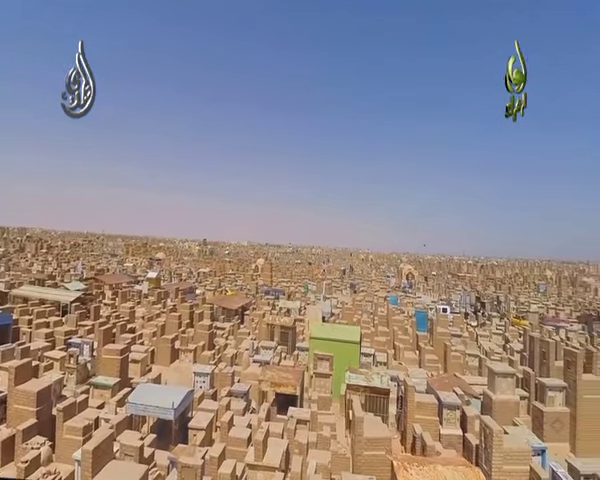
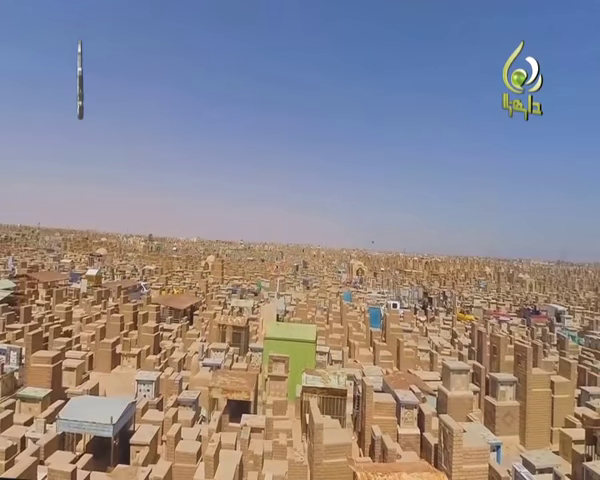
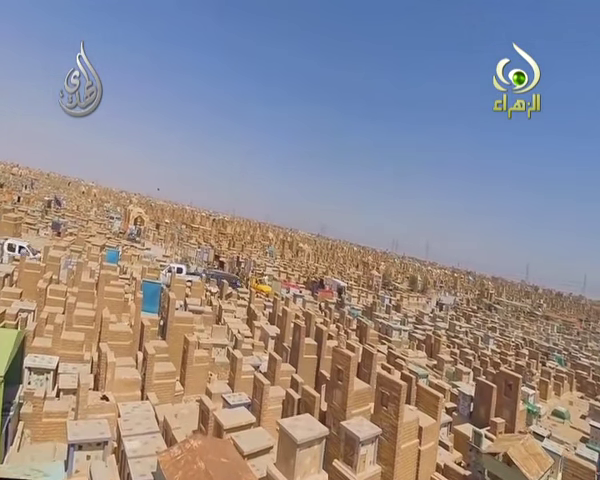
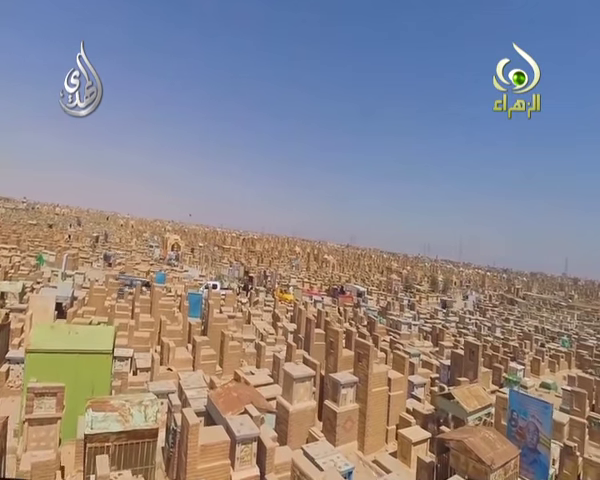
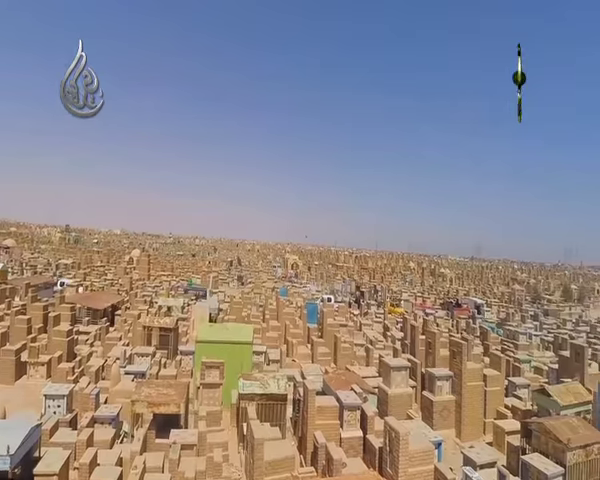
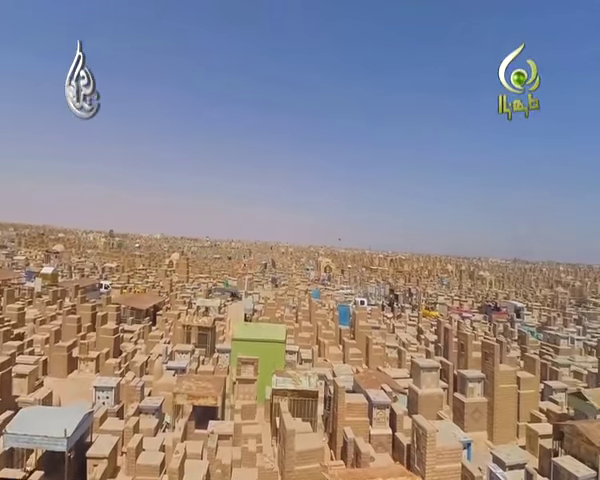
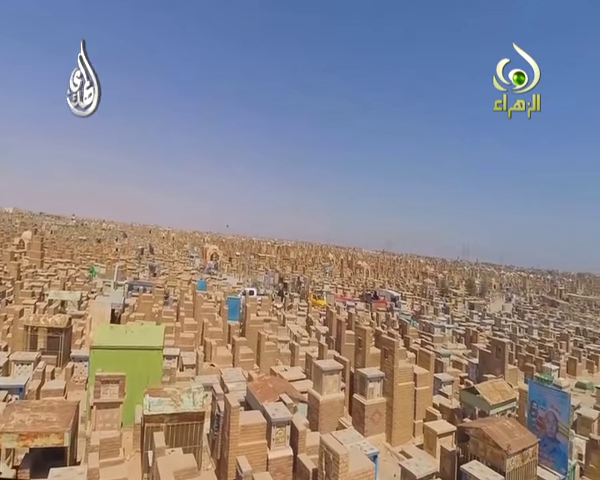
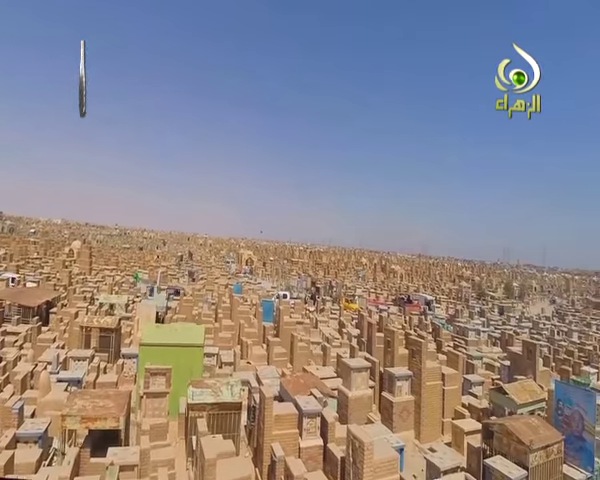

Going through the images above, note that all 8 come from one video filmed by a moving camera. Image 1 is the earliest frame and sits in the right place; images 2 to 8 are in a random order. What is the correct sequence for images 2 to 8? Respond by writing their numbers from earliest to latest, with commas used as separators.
2, 6, 5, 8, 7, 4, 3
